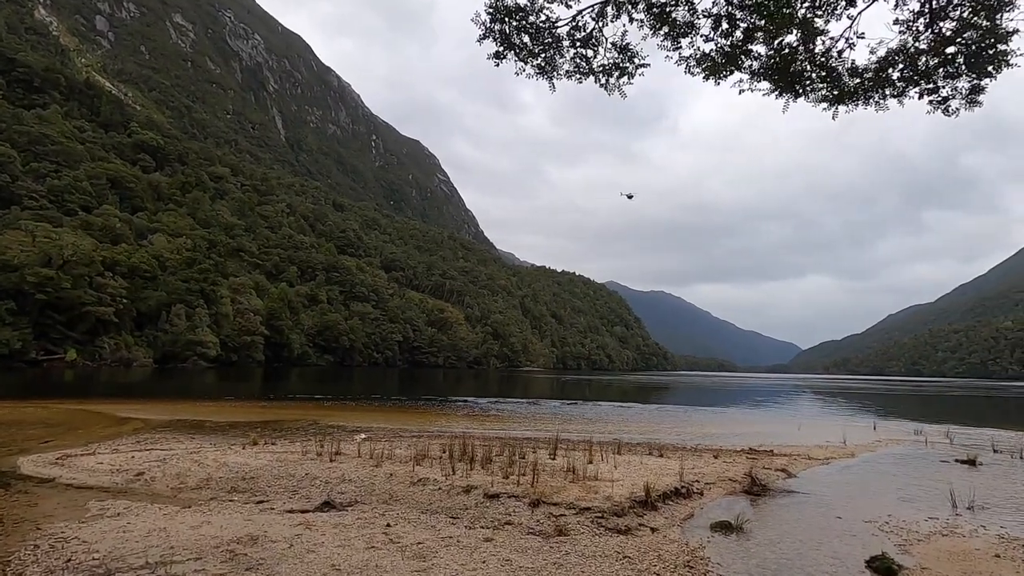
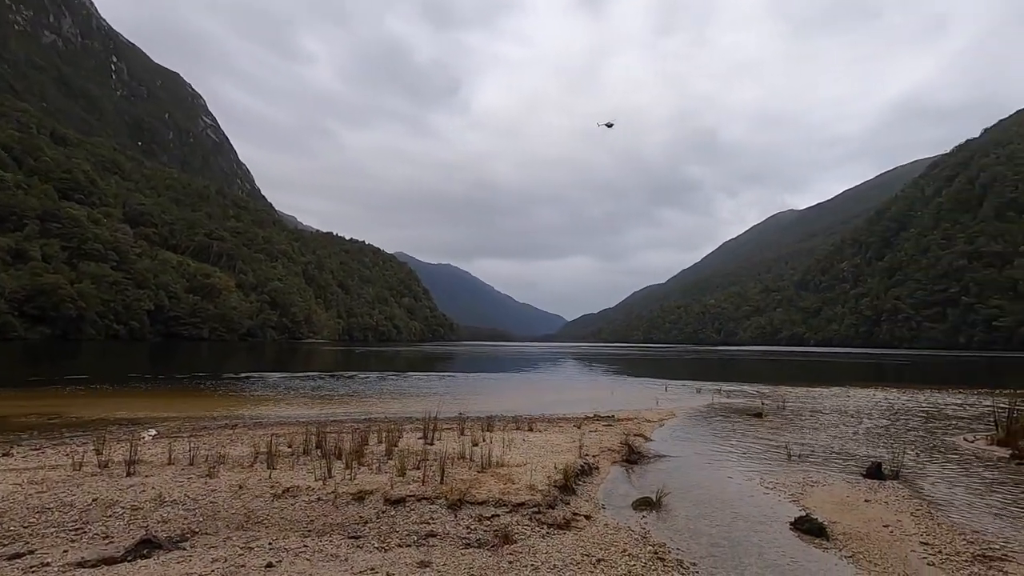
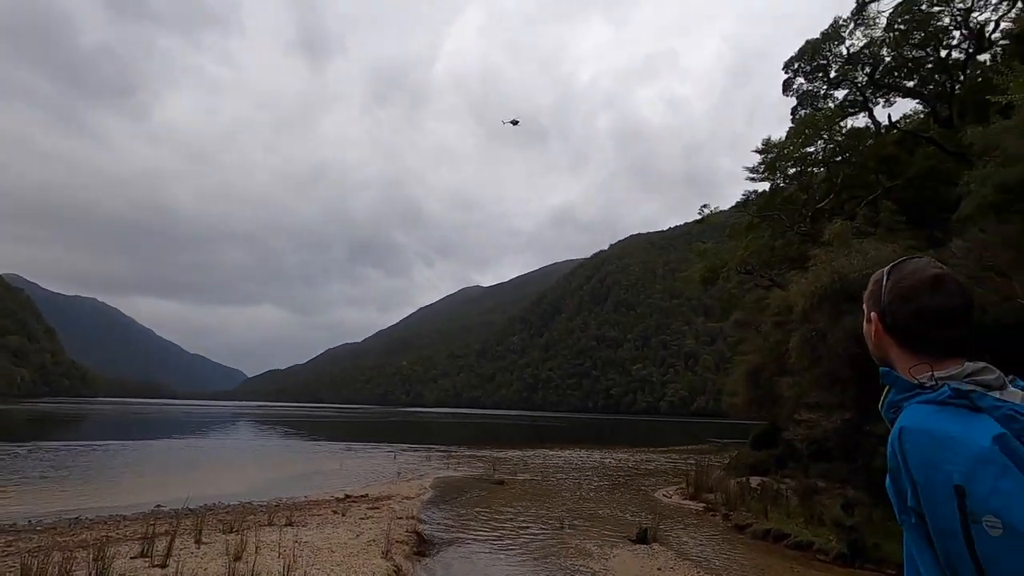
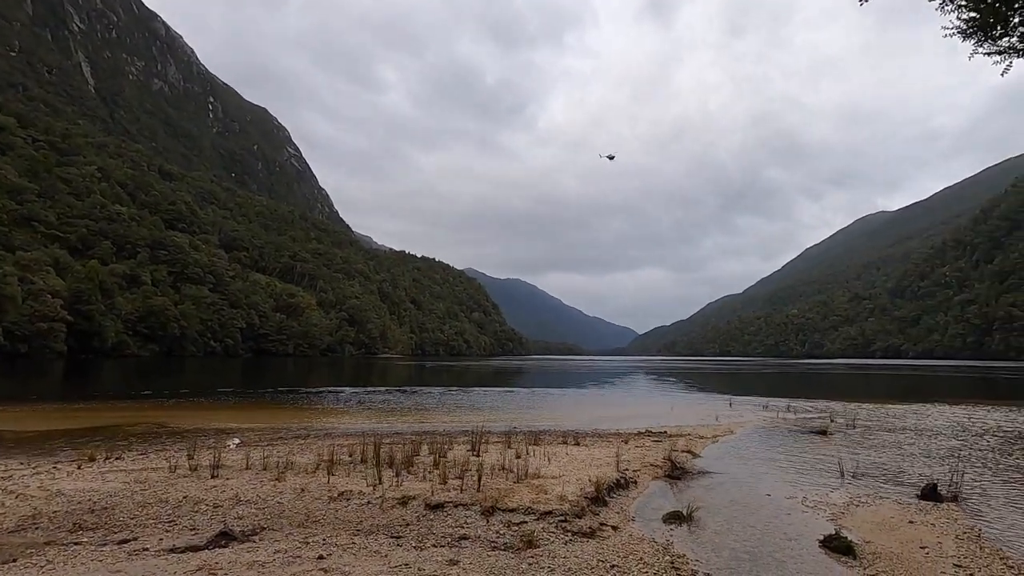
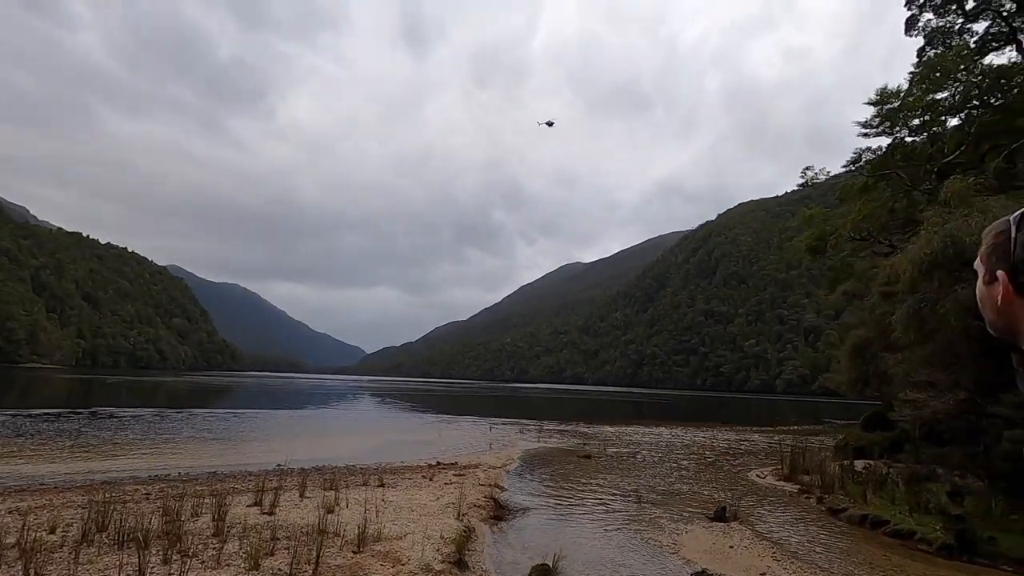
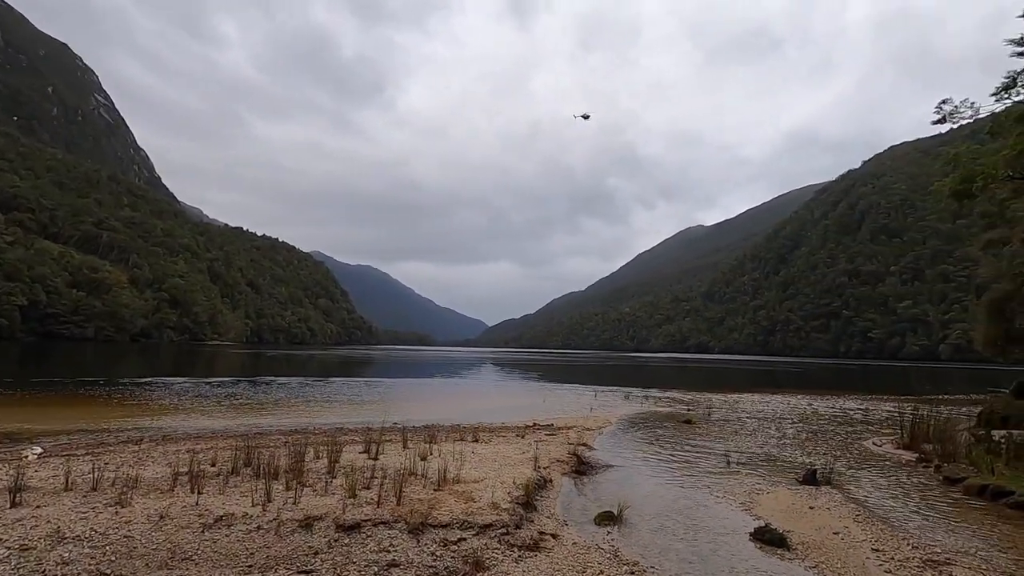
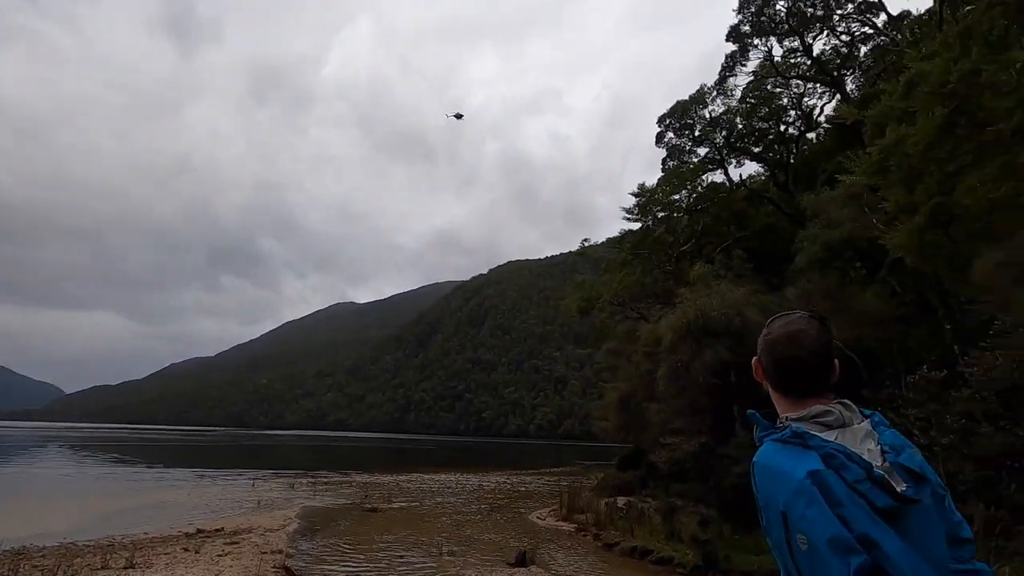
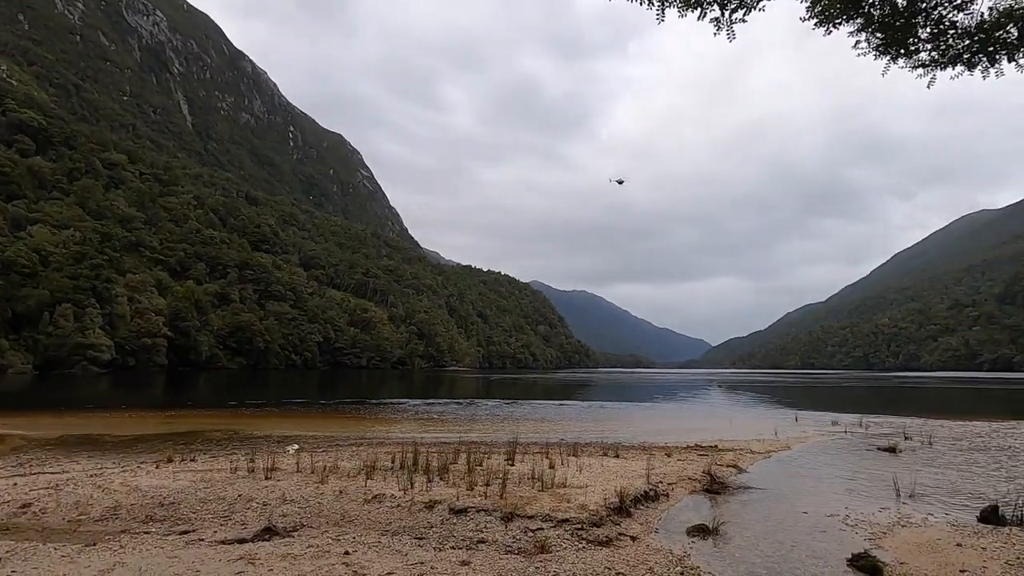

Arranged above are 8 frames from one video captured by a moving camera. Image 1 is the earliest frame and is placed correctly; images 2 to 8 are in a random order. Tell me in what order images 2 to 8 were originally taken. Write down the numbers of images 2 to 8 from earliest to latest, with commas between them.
8, 4, 2, 6, 5, 3, 7
